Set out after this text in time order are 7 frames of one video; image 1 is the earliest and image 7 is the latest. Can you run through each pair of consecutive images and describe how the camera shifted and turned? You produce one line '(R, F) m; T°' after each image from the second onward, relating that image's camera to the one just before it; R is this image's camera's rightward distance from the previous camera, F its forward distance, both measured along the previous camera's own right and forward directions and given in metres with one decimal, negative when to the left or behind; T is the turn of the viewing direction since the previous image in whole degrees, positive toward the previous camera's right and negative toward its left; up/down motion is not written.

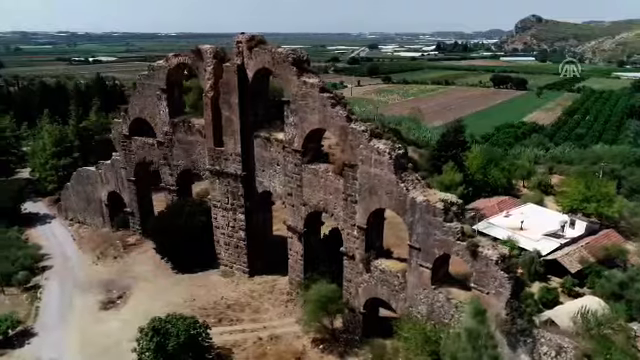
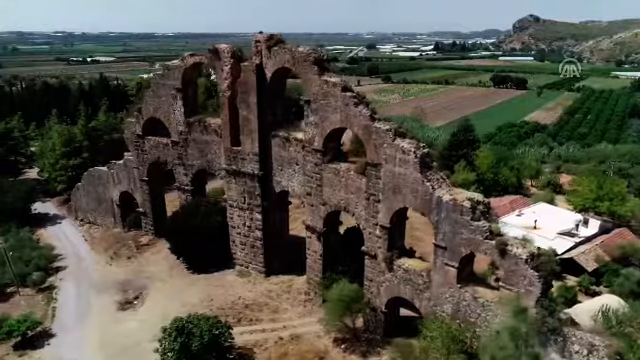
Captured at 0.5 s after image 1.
(-0.9, 0.0) m; +1°
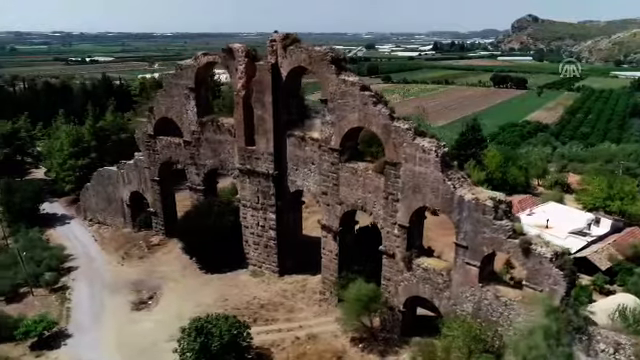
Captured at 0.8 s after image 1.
(-0.8, 0.0) m; +1°
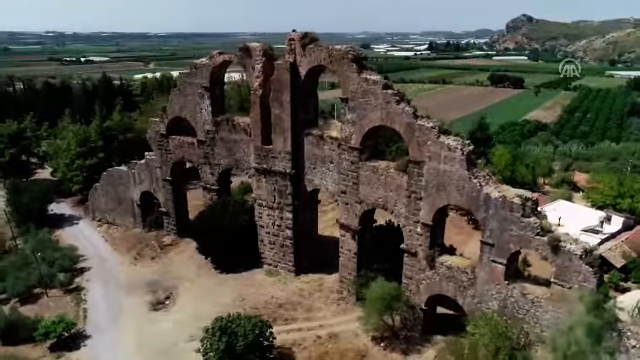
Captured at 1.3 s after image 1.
(-1.0, 0.0) m; +1°
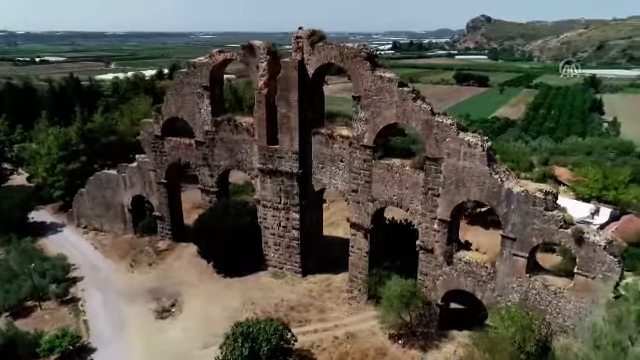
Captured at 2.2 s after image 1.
(-2.0, +0.3) m; +5°
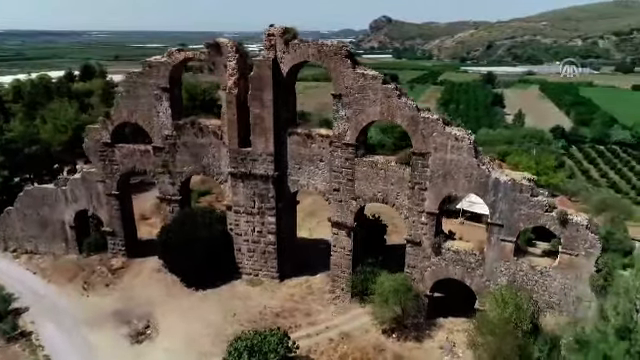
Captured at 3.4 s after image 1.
(-3.0, +0.6) m; +11°
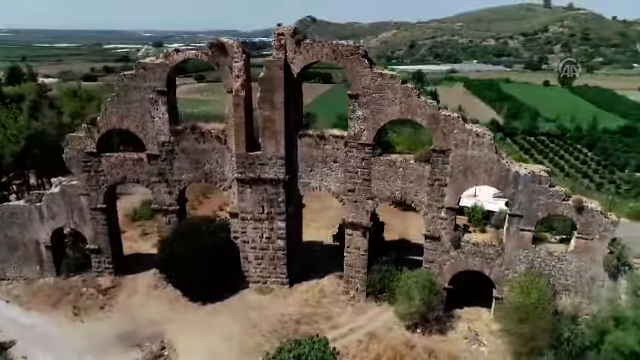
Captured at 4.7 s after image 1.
(-3.7, +0.6) m; +10°
